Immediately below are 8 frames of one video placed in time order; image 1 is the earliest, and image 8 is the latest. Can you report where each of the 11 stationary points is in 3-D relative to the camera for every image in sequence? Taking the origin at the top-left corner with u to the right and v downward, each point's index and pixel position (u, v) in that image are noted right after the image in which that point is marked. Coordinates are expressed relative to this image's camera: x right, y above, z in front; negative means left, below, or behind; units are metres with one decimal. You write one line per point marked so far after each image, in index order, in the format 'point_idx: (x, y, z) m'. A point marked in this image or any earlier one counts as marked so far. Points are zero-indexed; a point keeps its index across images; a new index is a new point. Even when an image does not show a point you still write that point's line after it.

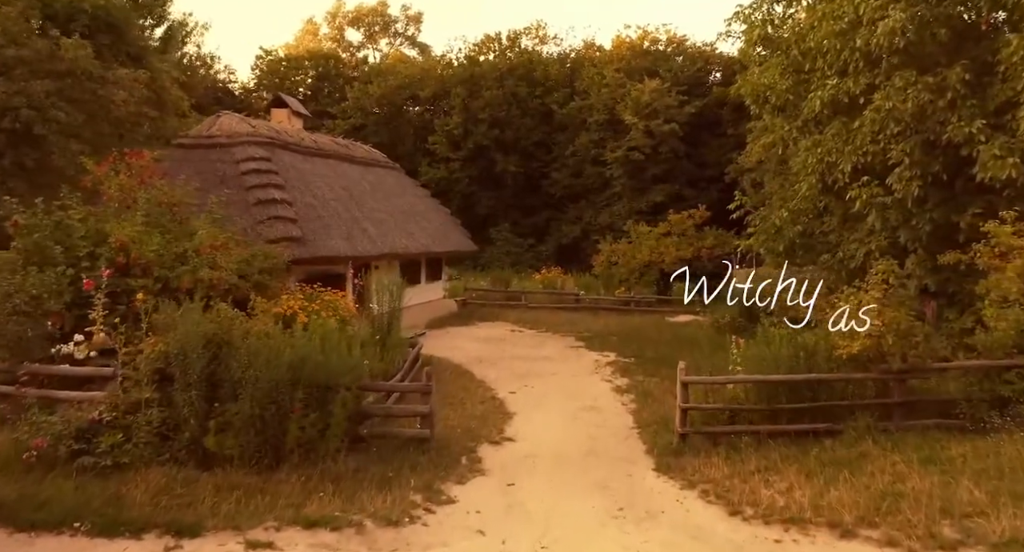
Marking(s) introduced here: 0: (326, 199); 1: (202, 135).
0: (-3.6, +1.5, +14.3) m
1: (-5.7, +2.6, +13.2) m
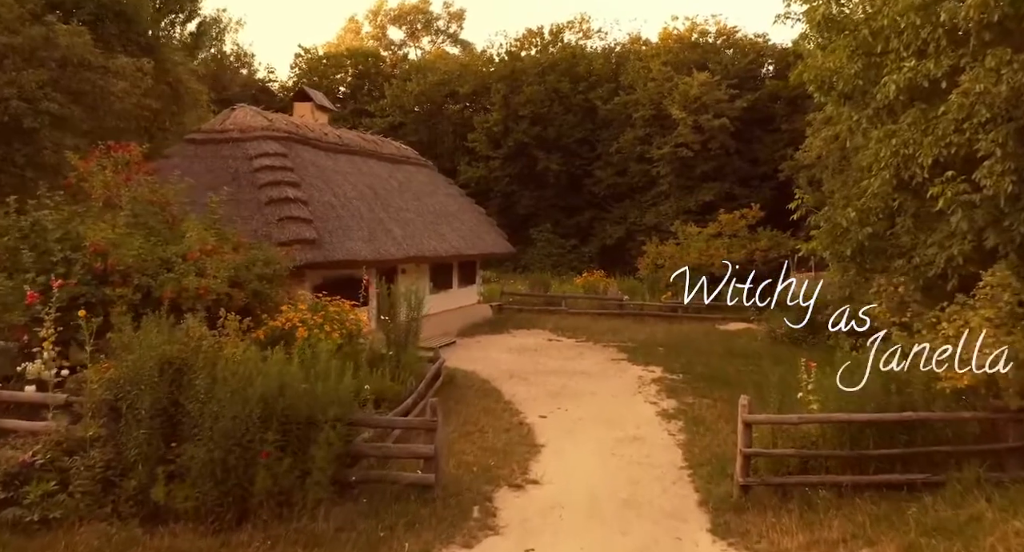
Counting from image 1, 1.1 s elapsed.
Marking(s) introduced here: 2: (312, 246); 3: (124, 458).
0: (-3.0, +1.5, +13.3) m
1: (-5.1, +2.5, +12.3) m
2: (-3.0, +0.5, +11.0) m
3: (-2.7, -1.3, +5.0) m
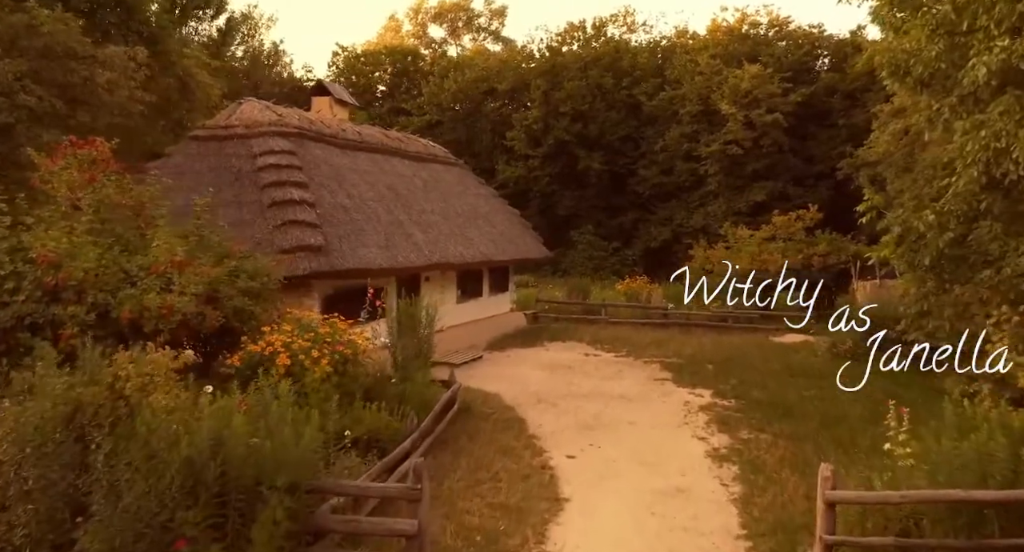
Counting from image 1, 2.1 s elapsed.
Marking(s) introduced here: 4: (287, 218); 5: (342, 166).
0: (-2.5, +1.3, +12.2) m
1: (-4.6, +2.4, +11.3) m
2: (-2.6, +0.3, +9.9) m
3: (-2.7, -1.4, +3.9) m
4: (-3.1, +0.8, +10.0) m
5: (-2.9, +1.9, +12.3) m
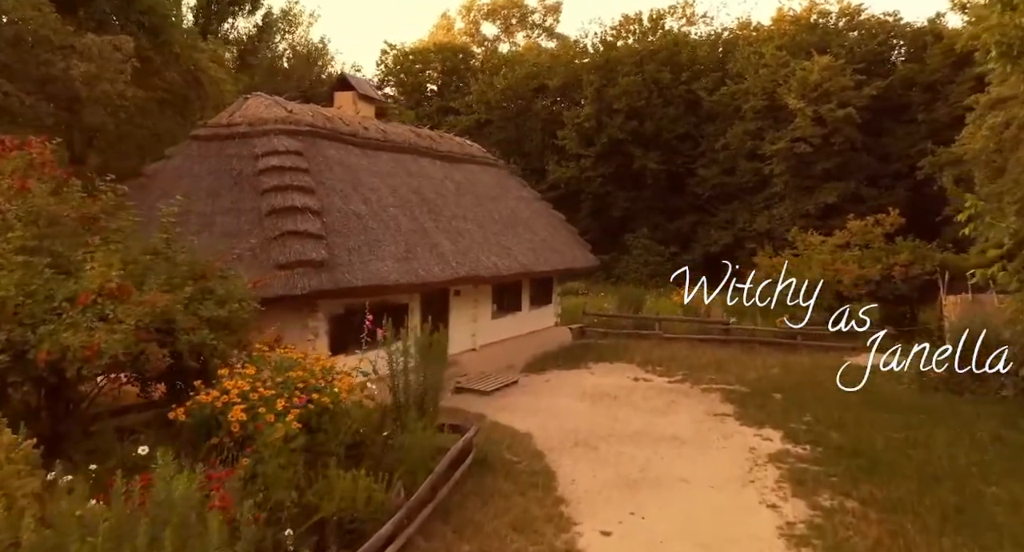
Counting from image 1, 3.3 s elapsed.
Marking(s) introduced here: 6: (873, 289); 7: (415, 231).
0: (-1.9, +1.1, +10.8) m
1: (-4.1, +2.2, +10.1) m
2: (-2.3, +0.1, +8.6) m
3: (-2.8, -1.6, +2.6) m
4: (-2.7, +0.6, +8.7) m
5: (-2.3, +1.7, +11.1) m
6: (+9.0, -0.3, +18.1) m
7: (-1.5, +0.7, +11.0) m
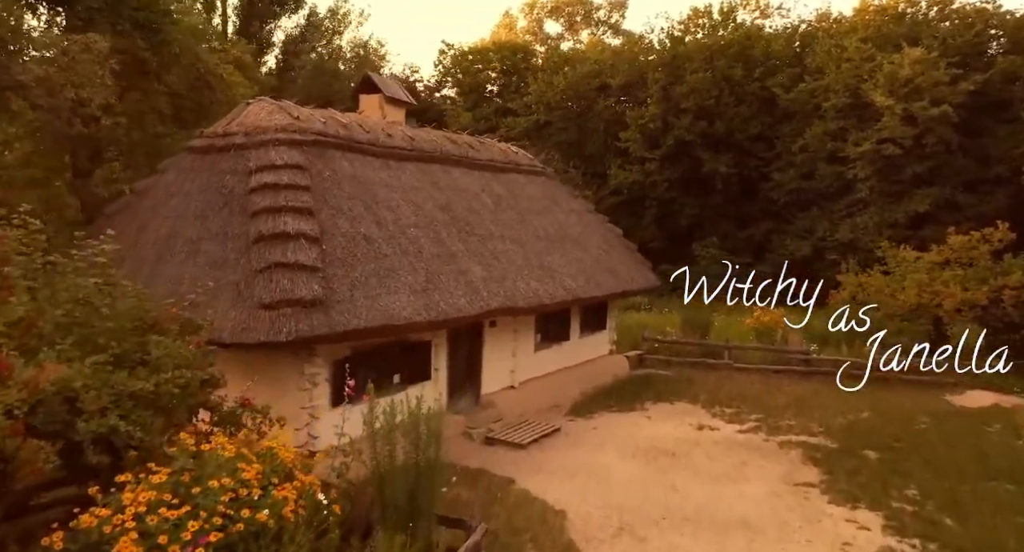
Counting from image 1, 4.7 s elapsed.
0: (-1.4, +0.7, +9.4) m
1: (-3.6, +1.8, +8.9) m
2: (-2.0, -0.3, +7.2) m
3: (-3.1, -2.1, +1.3) m
4: (-2.4, +0.2, +7.3) m
5: (-1.8, +1.3, +9.6) m
6: (+10.1, -0.9, +15.6) m
7: (-1.0, +0.3, +9.5) m
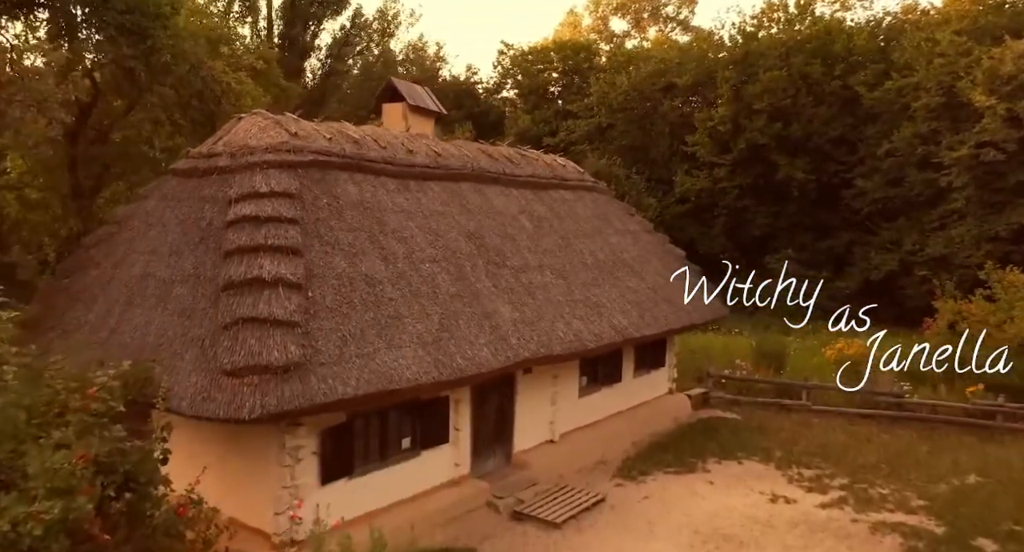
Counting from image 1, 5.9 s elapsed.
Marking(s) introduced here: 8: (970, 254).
0: (-1.0, +0.2, +8.0) m
1: (-3.3, +1.3, +7.7) m
2: (-1.8, -0.8, +5.8) m
3: (-3.4, -2.5, 0.0) m
4: (-2.2, -0.3, +6.0) m
5: (-1.4, +0.8, +8.2) m
6: (+11.0, -1.5, +13.2) m
7: (-0.6, -0.2, +8.1) m
8: (+12.7, +0.5, +19.7) m
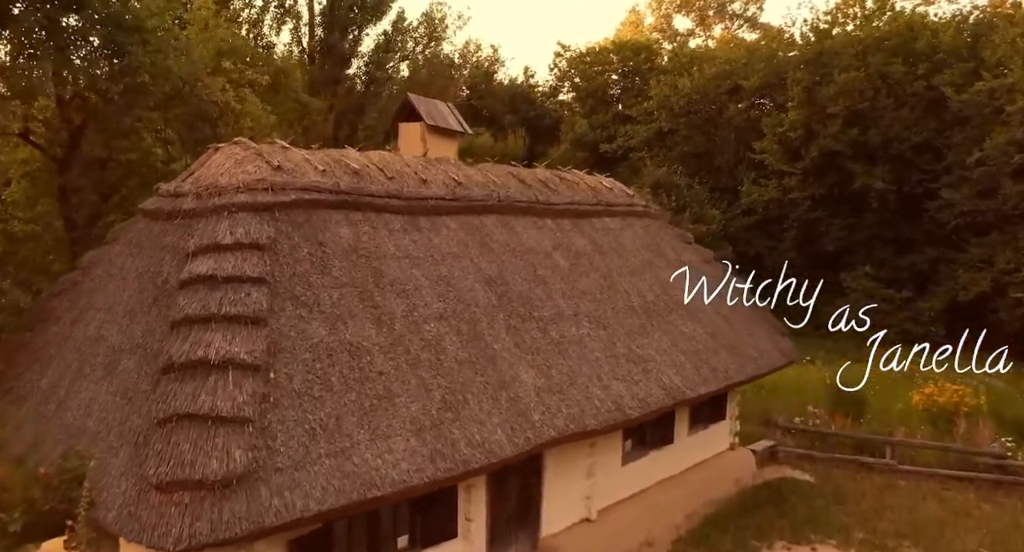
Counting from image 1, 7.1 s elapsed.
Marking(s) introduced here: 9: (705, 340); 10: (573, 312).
0: (-0.8, -0.4, +6.6) m
1: (-3.1, +0.8, +6.5) m
2: (-1.8, -1.3, +4.6) m
3: (-3.9, -3.0, -1.1) m
4: (-2.2, -0.9, +4.8) m
5: (-1.1, +0.2, +6.9) m
6: (+11.6, -2.3, +10.8) m
7: (-0.4, -0.8, +6.7) m
8: (+13.8, -0.3, +17.2) m
9: (+2.7, -0.9, +10.0) m
10: (+0.7, -0.4, +8.4) m
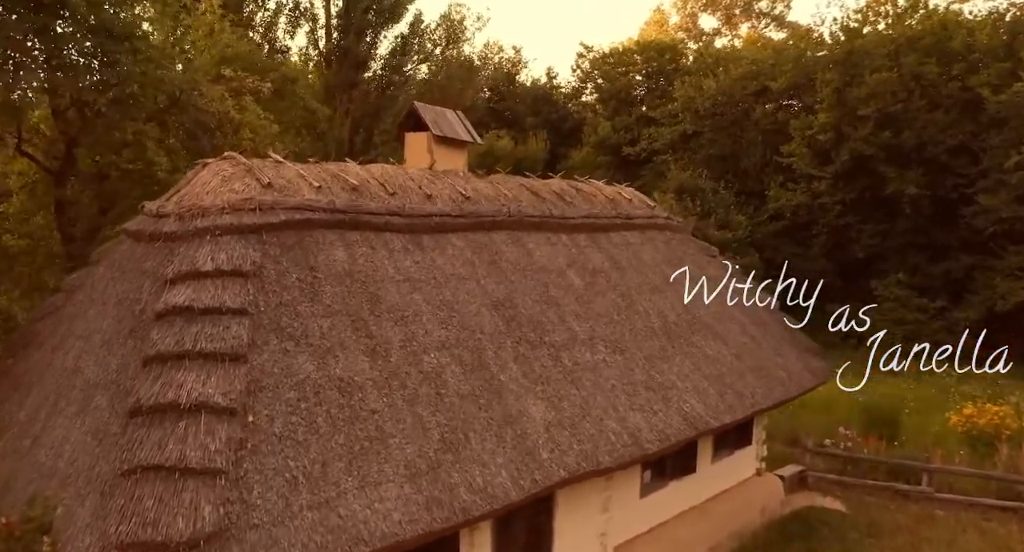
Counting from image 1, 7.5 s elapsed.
0: (-0.7, -0.6, +6.2) m
1: (-3.0, +0.6, +6.1) m
2: (-1.8, -1.5, +4.1) m
3: (-4.1, -3.2, -1.4) m
4: (-2.2, -1.1, +4.3) m
5: (-1.1, 0.0, +6.5) m
6: (+11.7, -2.6, +10.0) m
7: (-0.3, -1.0, +6.2) m
8: (+14.2, -0.6, +16.3) m
9: (+2.9, -1.1, +9.4) m
10: (+0.8, -0.6, +7.9) m
